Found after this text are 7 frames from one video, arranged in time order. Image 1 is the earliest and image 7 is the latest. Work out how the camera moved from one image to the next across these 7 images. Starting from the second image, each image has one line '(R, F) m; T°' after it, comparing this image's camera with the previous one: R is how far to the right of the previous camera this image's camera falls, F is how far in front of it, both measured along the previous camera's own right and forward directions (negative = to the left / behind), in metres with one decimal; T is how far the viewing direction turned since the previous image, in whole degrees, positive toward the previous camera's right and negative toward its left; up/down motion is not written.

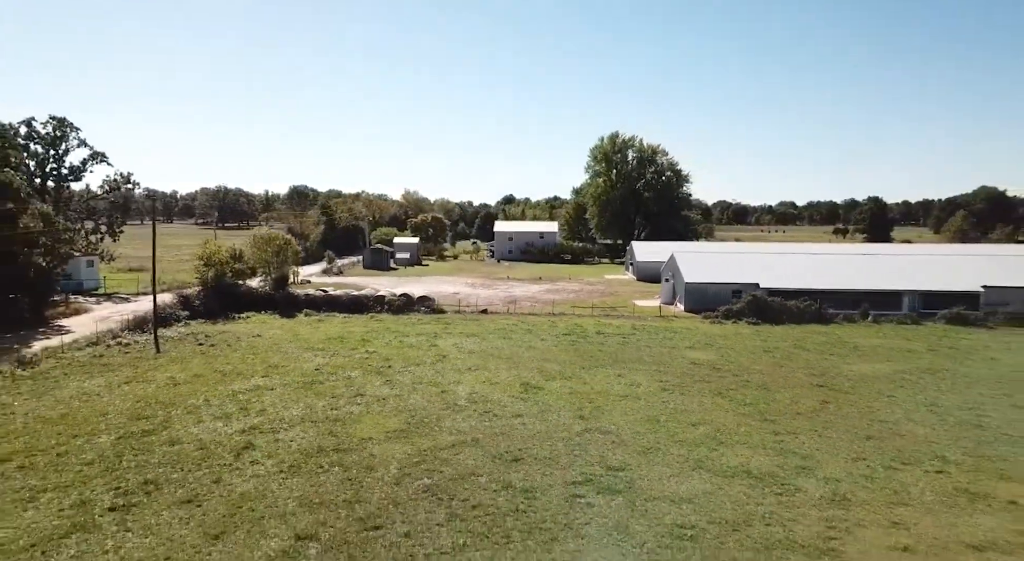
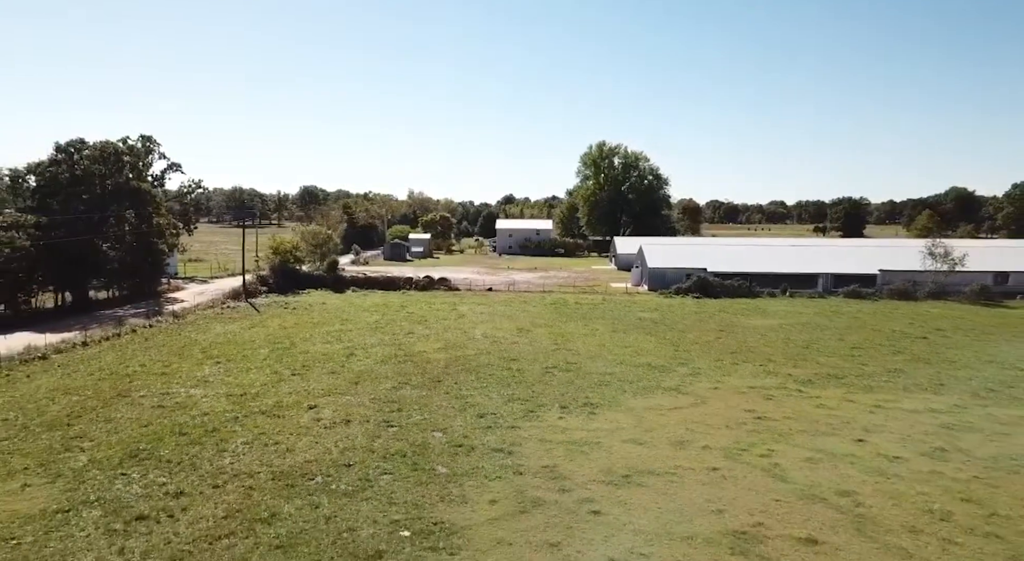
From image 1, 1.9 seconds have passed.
(0.0, -8.2) m; 0°
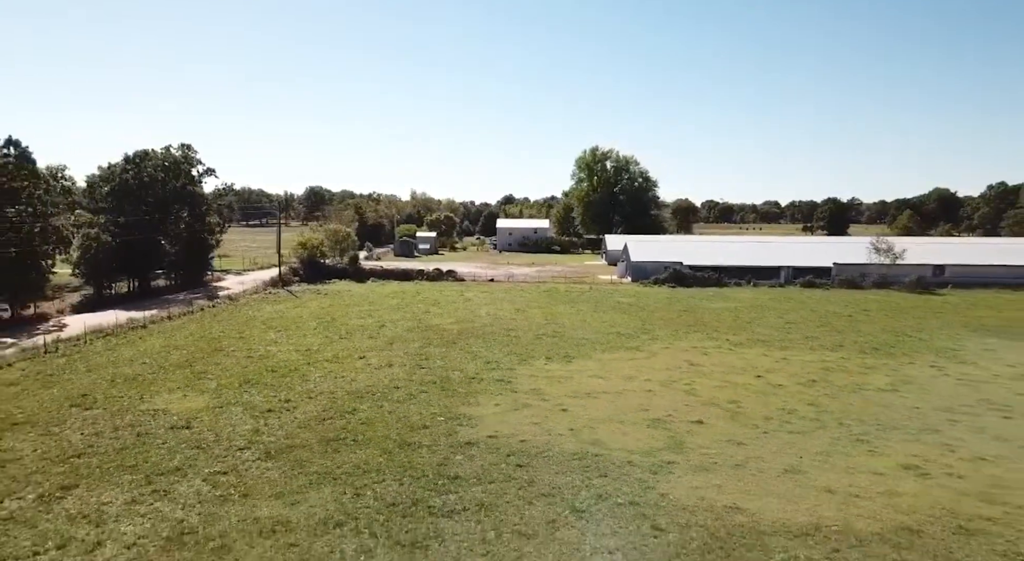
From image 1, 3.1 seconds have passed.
(+0.1, -5.2) m; 0°
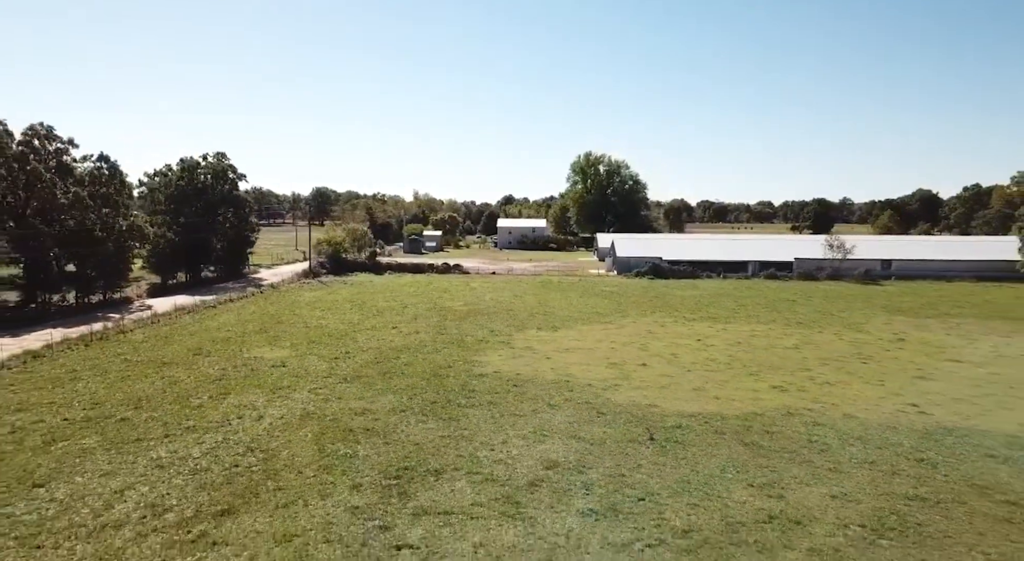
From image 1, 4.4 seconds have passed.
(0.0, -5.7) m; 0°
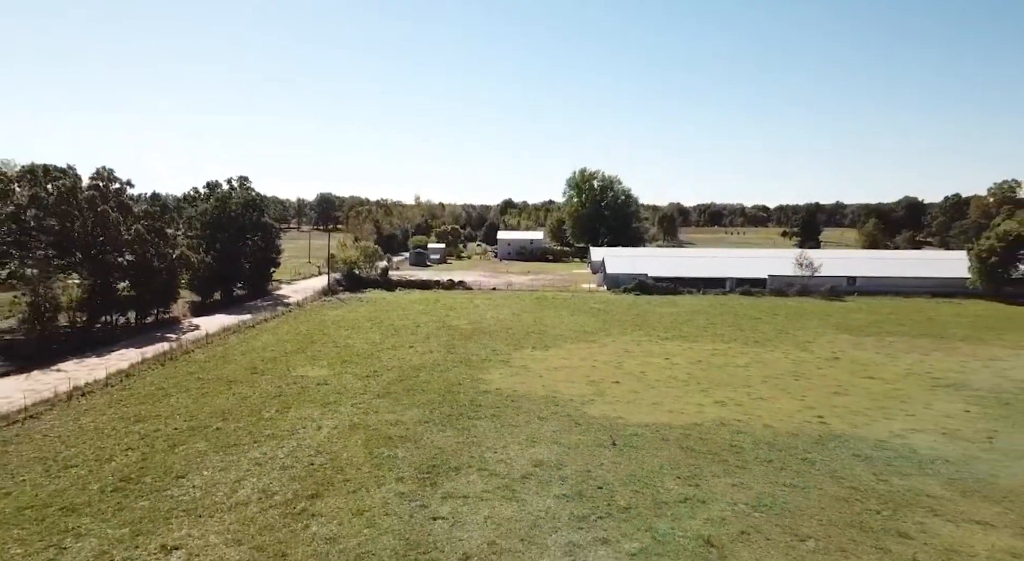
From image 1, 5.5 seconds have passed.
(+0.1, -4.6) m; 0°
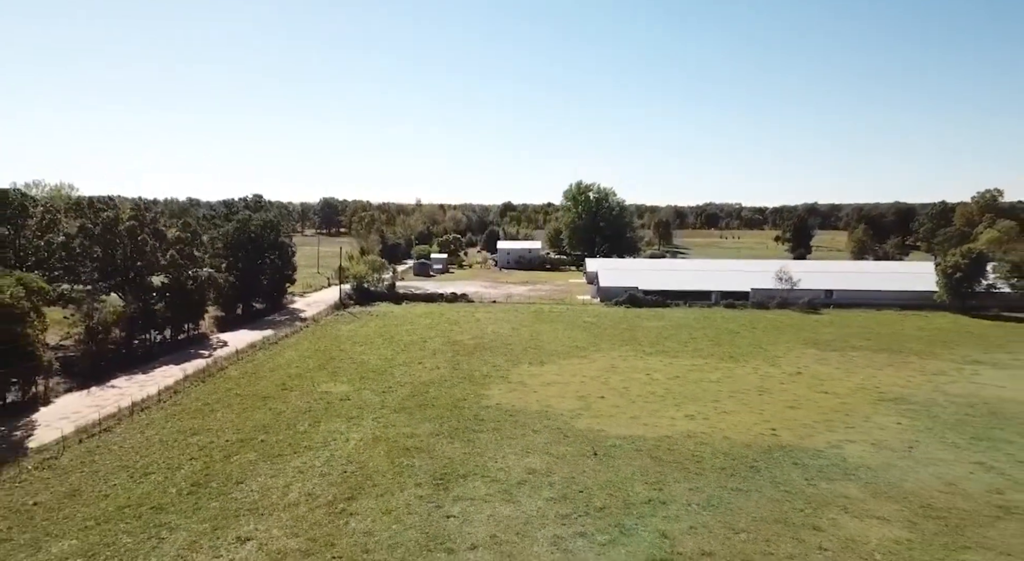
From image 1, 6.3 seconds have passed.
(+0.1, -3.5) m; 0°
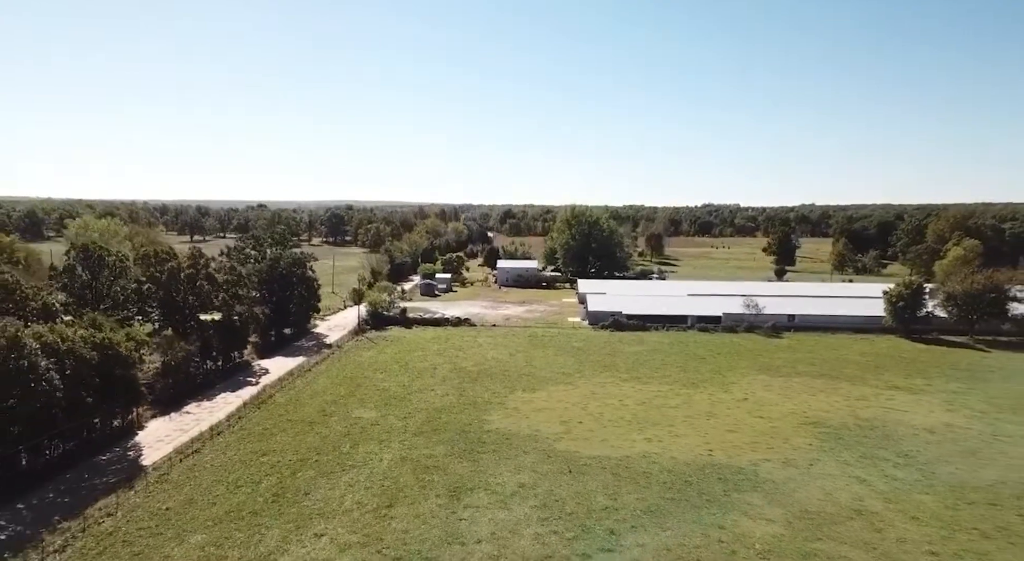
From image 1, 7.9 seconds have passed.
(+0.2, -6.8) m; 0°
